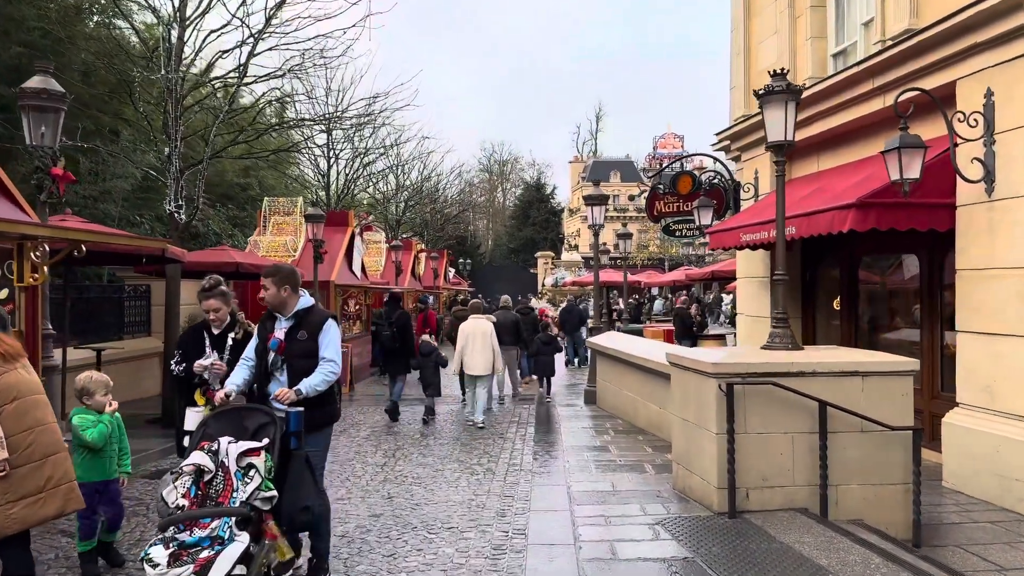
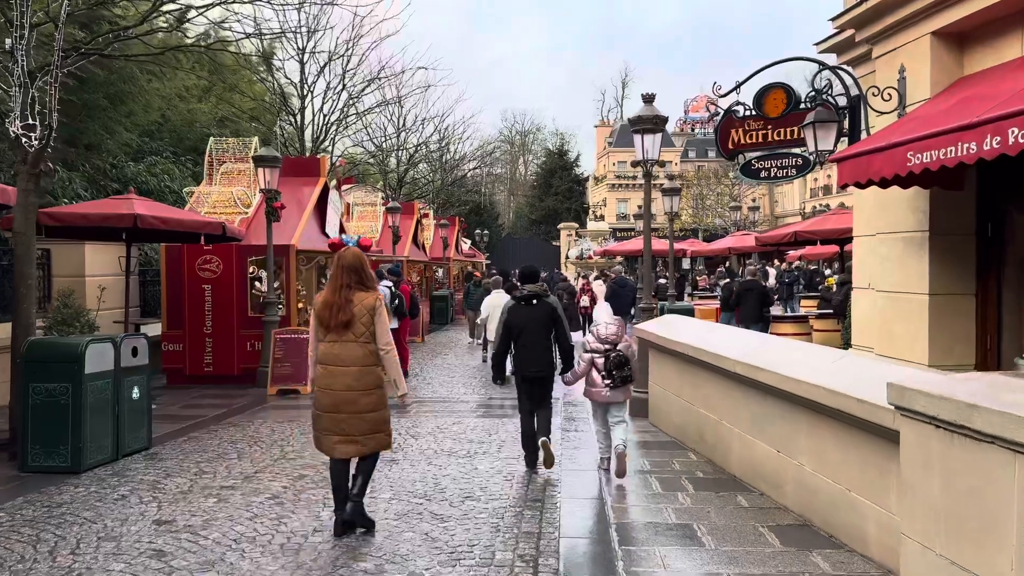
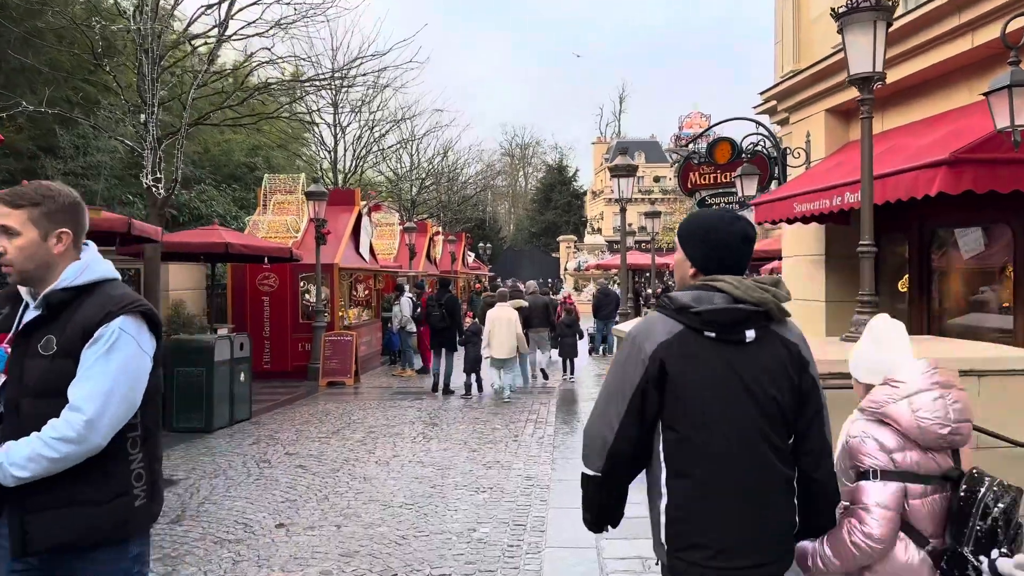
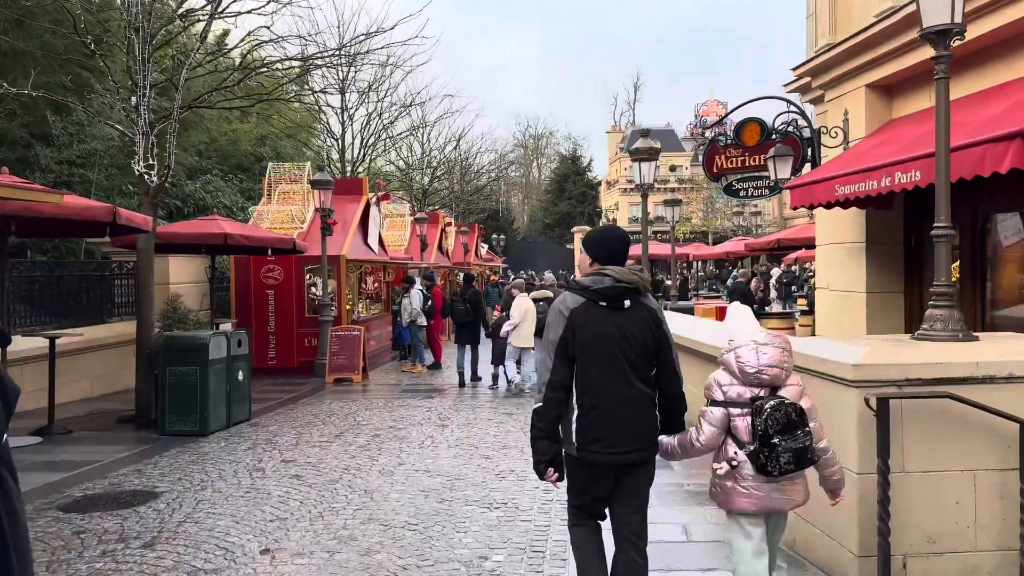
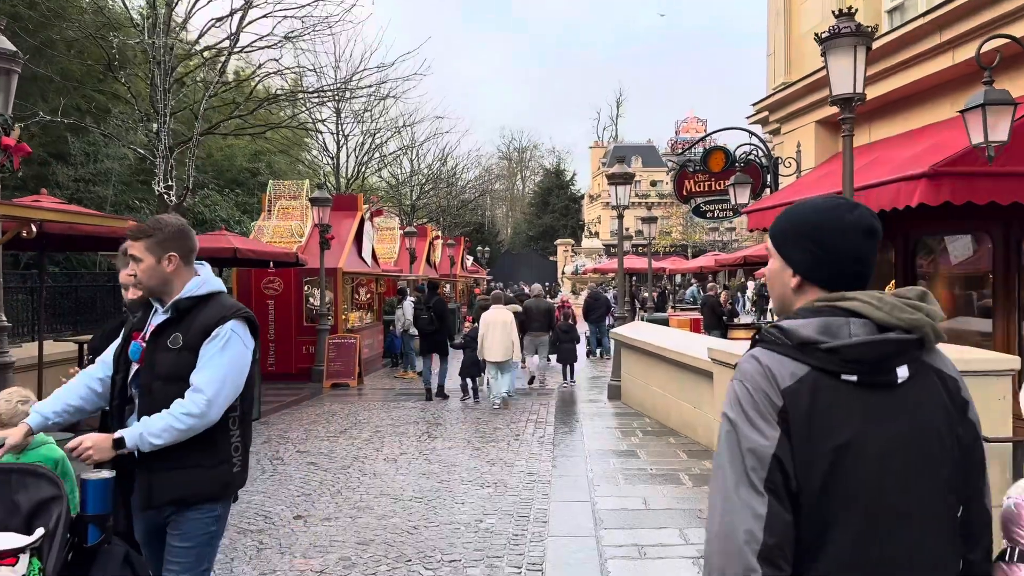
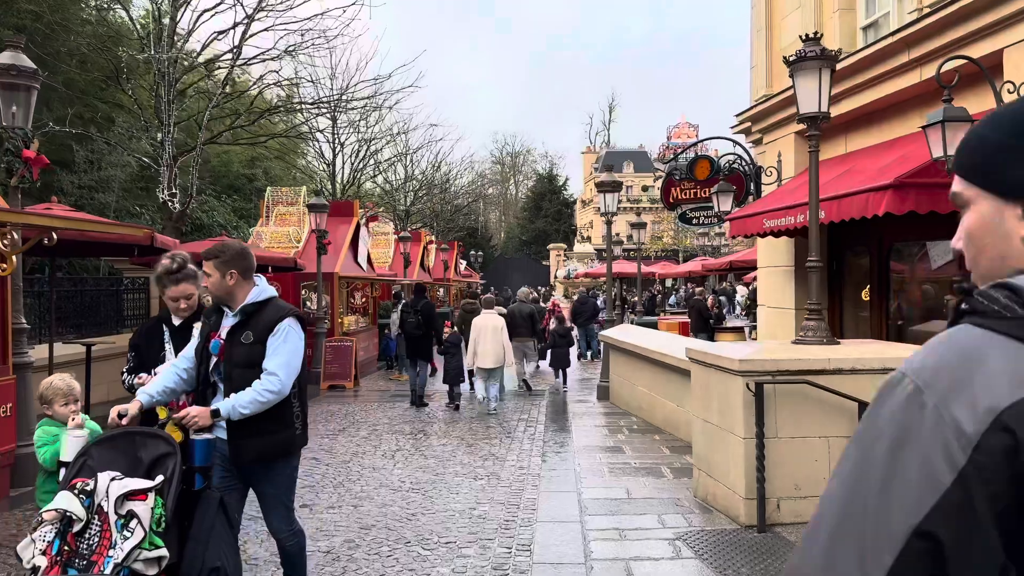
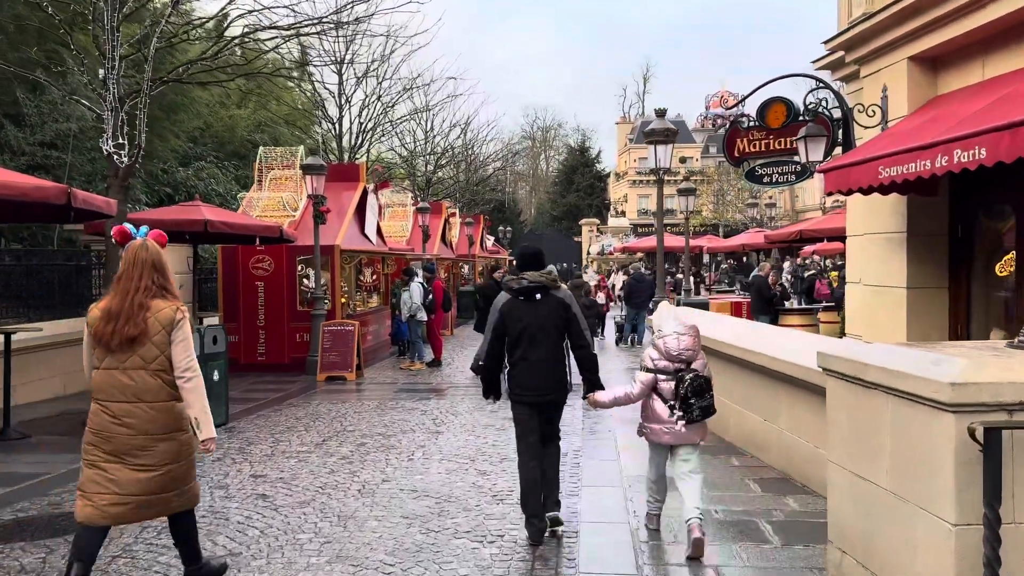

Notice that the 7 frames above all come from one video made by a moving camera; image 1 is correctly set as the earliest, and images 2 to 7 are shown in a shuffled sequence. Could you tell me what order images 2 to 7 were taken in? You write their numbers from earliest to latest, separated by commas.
6, 5, 3, 4, 7, 2
